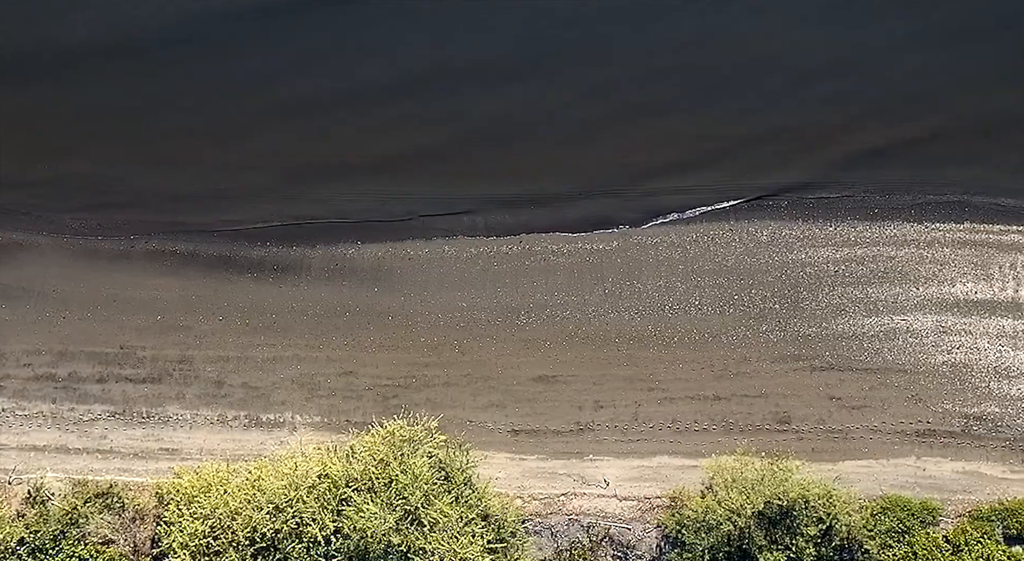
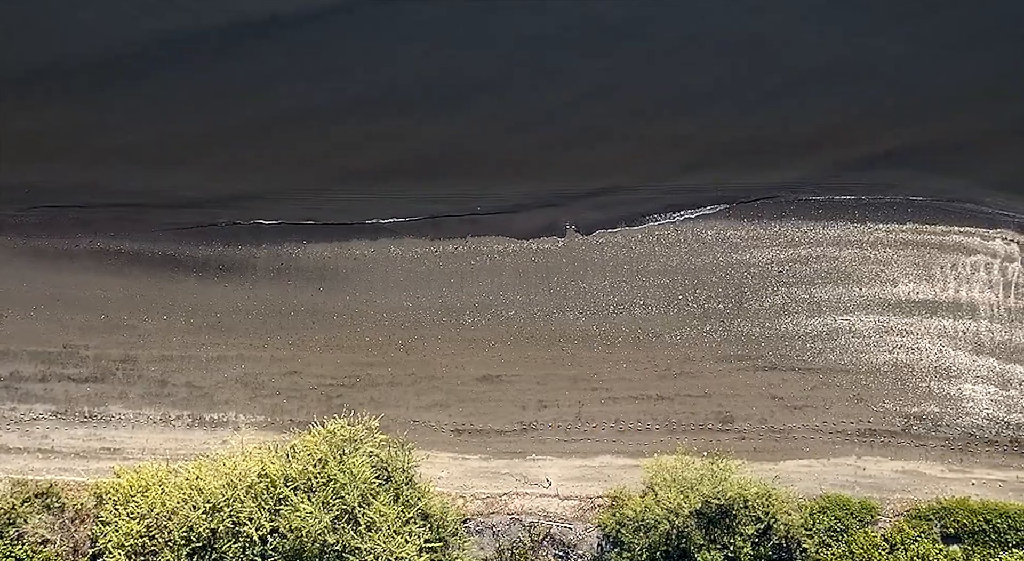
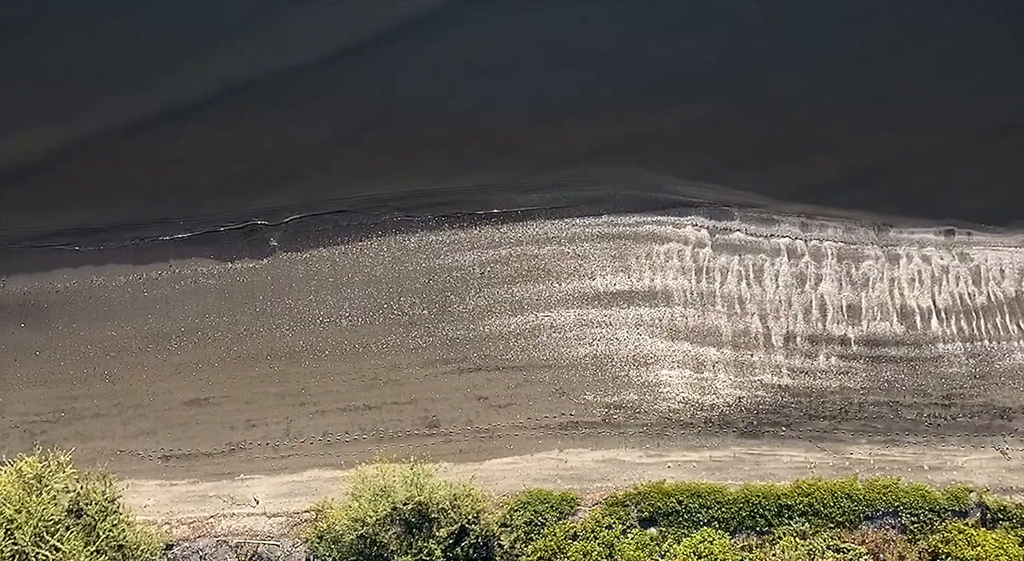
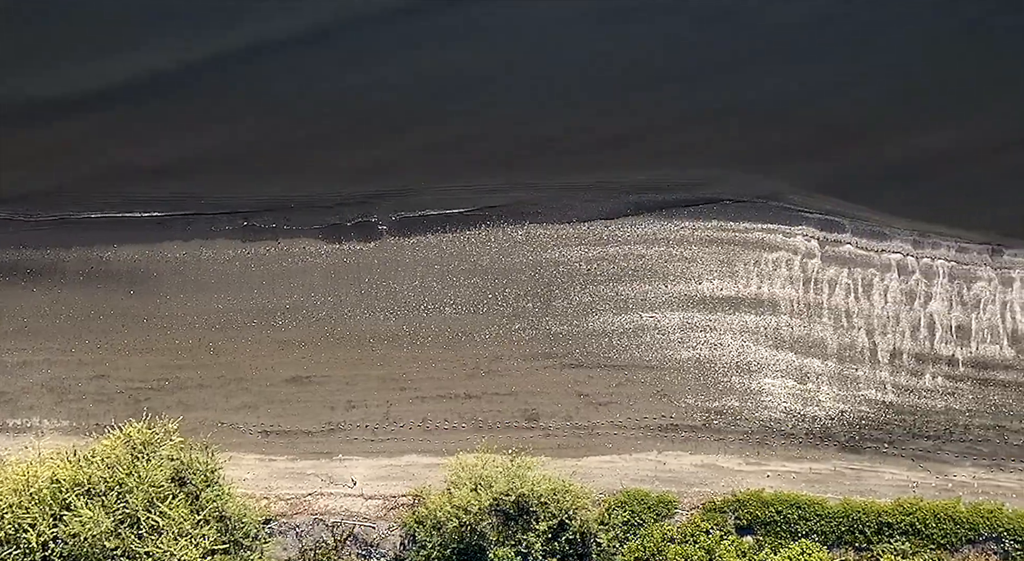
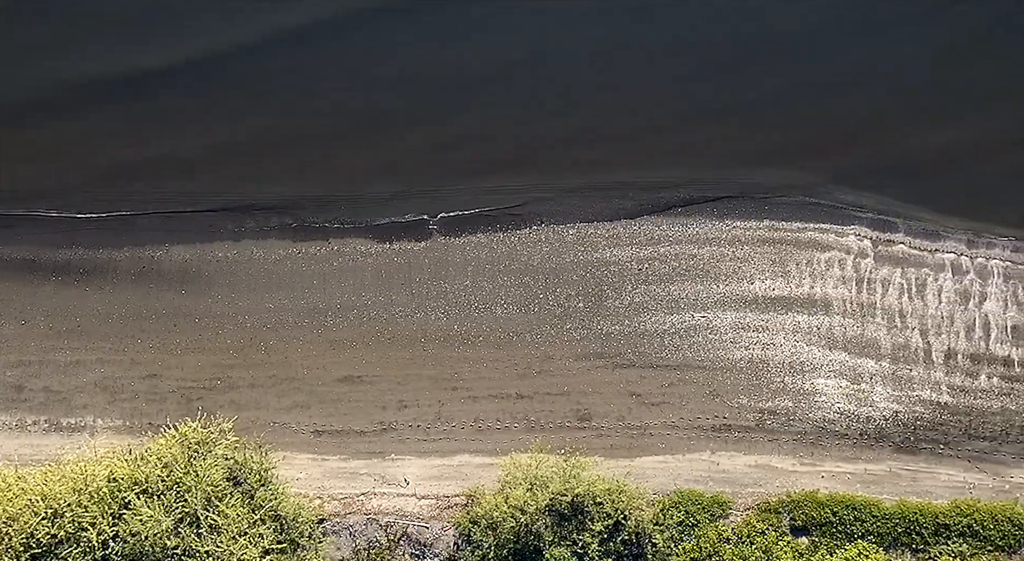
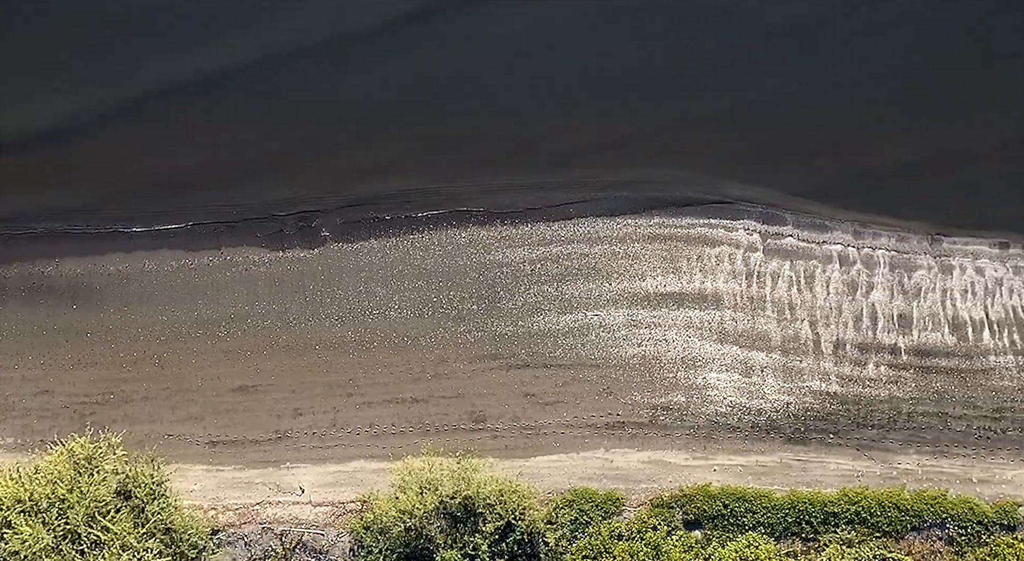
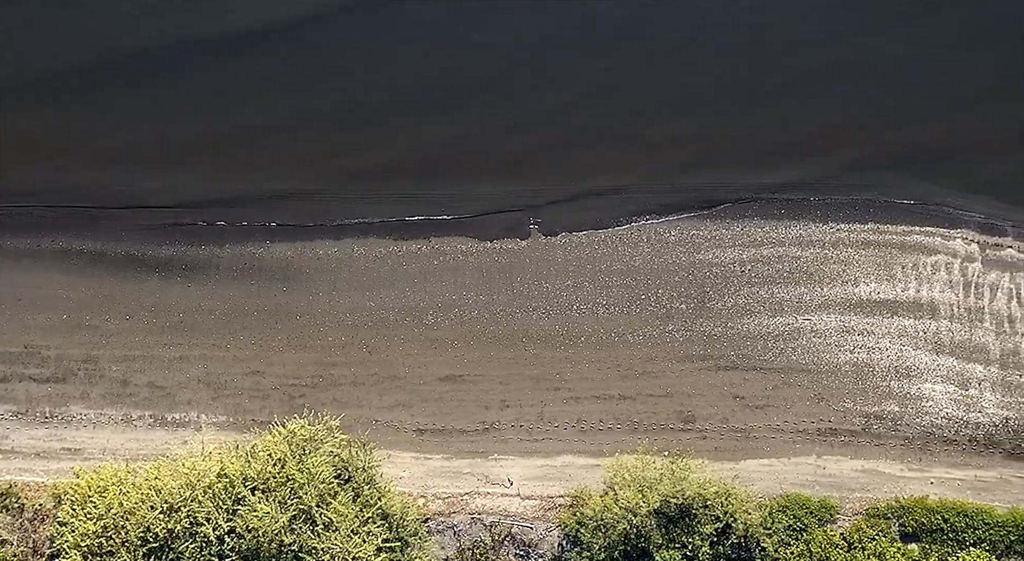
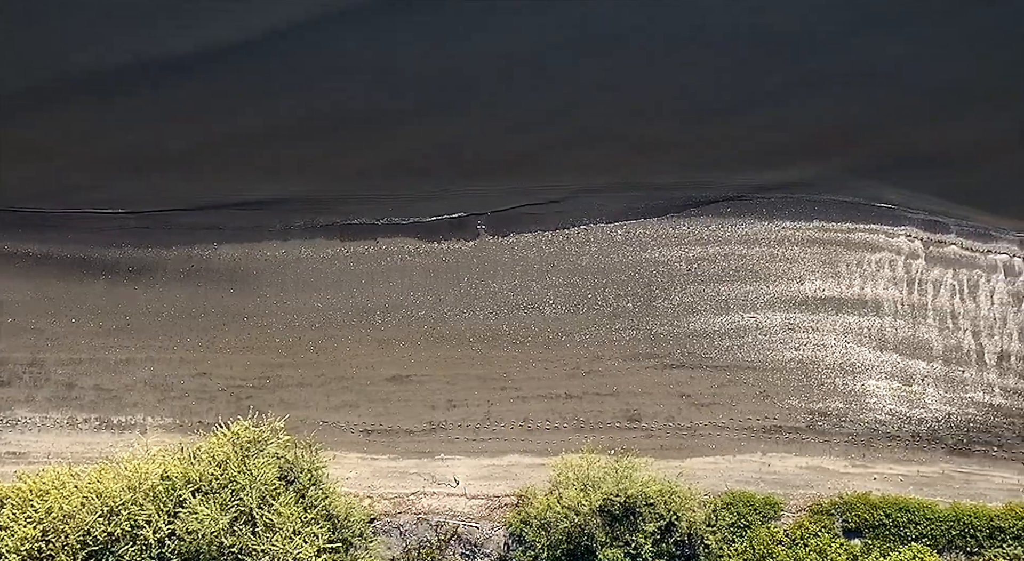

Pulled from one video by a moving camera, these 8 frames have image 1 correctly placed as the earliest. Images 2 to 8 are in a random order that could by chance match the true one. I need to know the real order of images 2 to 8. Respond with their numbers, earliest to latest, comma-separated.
2, 7, 8, 5, 4, 6, 3
